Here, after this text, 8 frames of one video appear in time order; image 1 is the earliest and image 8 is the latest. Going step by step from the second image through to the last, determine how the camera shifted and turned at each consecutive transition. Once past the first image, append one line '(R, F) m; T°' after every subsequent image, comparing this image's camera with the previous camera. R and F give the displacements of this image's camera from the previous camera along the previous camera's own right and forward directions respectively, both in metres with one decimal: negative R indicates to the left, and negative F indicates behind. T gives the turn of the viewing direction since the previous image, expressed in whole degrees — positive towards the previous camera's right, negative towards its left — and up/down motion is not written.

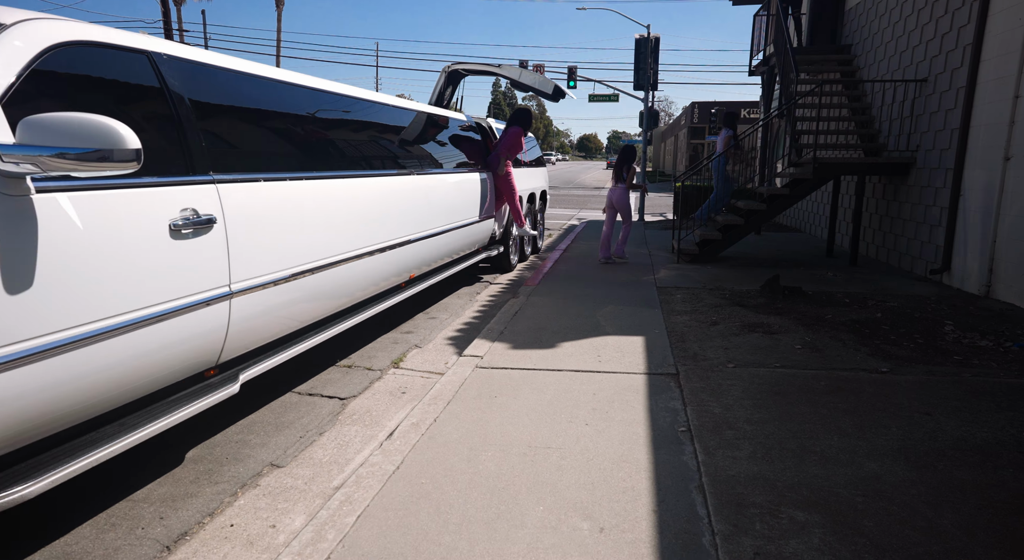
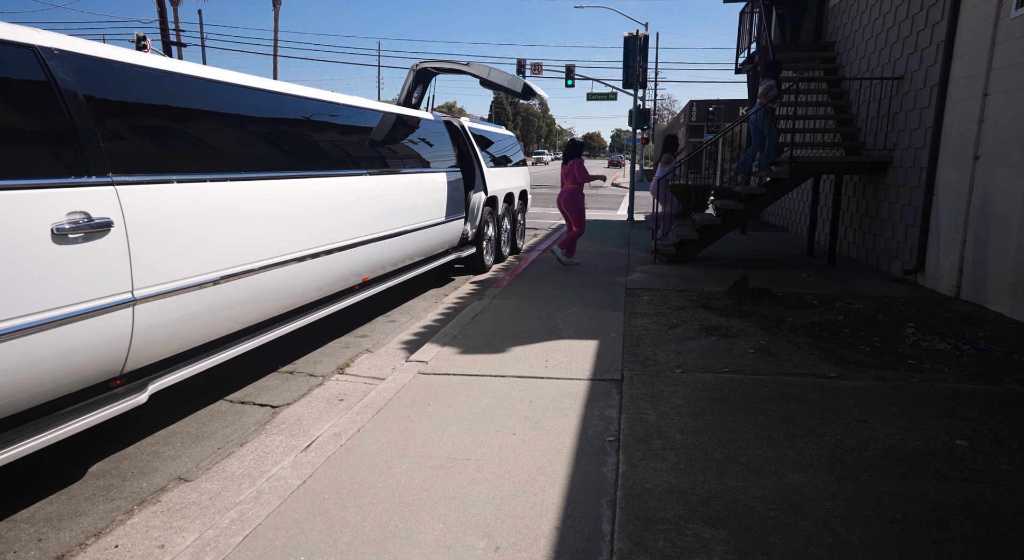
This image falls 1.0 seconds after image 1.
(+0.4, +0.1) m; 0°
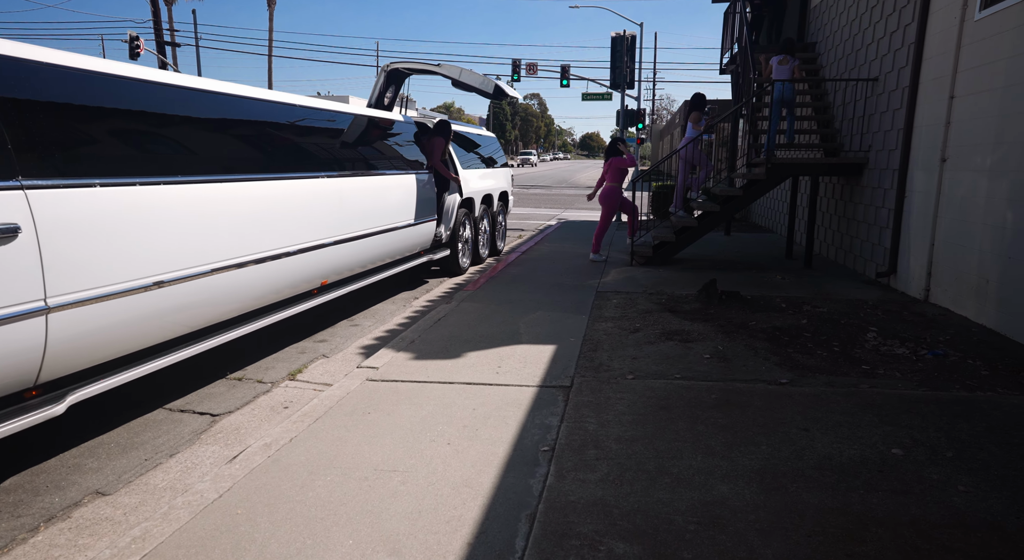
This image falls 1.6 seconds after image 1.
(+0.3, +0.1) m; 0°
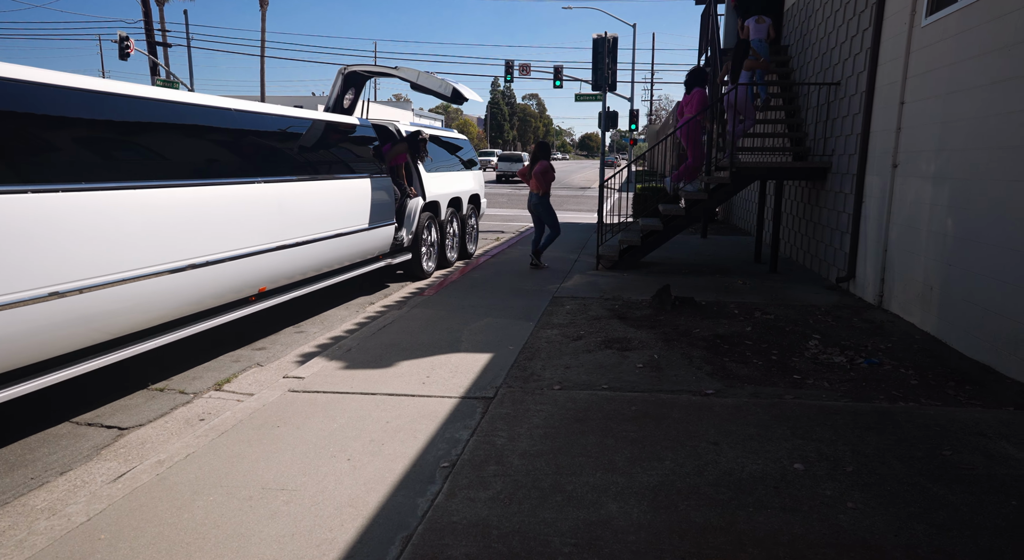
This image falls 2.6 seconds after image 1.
(+0.5, +0.1) m; 0°
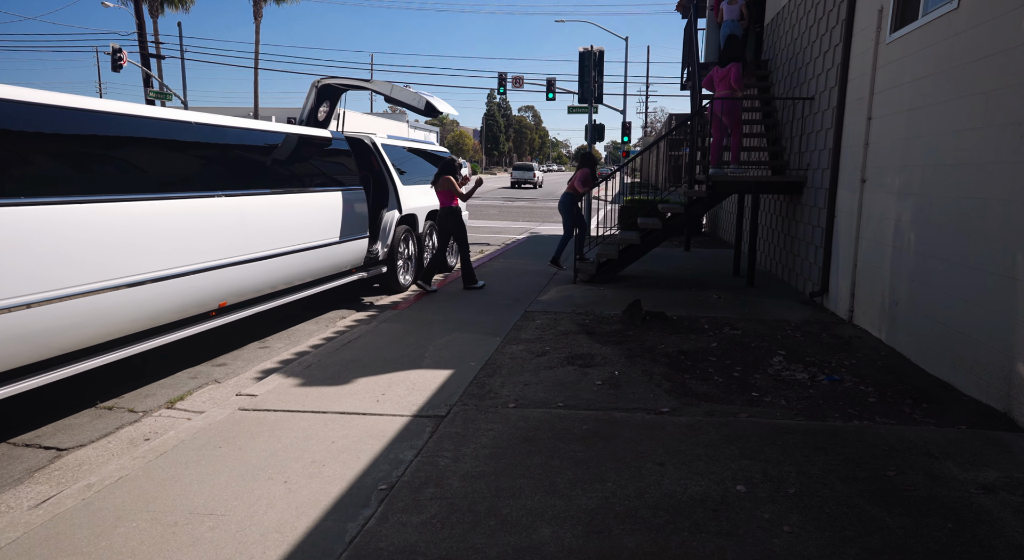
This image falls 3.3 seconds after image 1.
(+0.3, 0.0) m; 0°
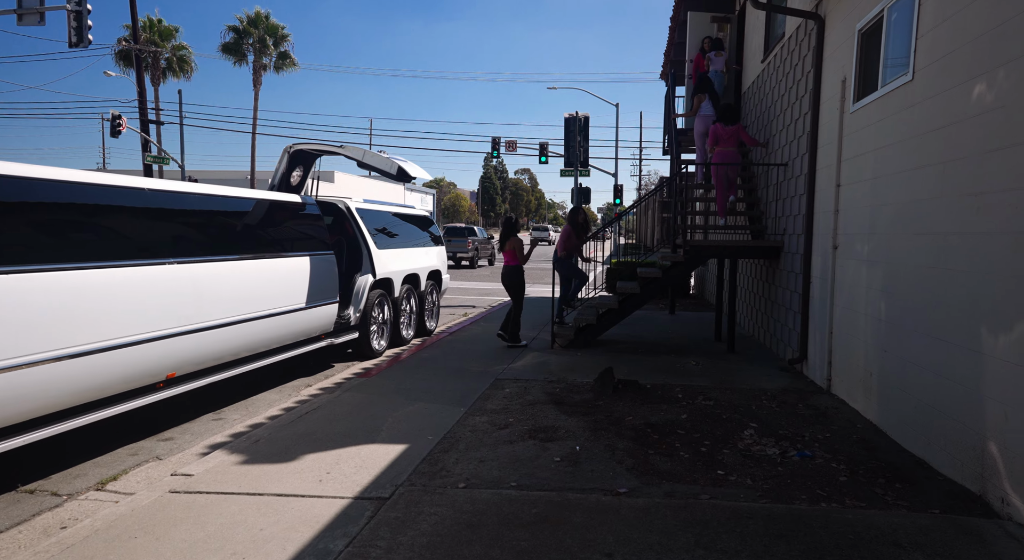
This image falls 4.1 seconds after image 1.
(+0.3, +0.2) m; 0°
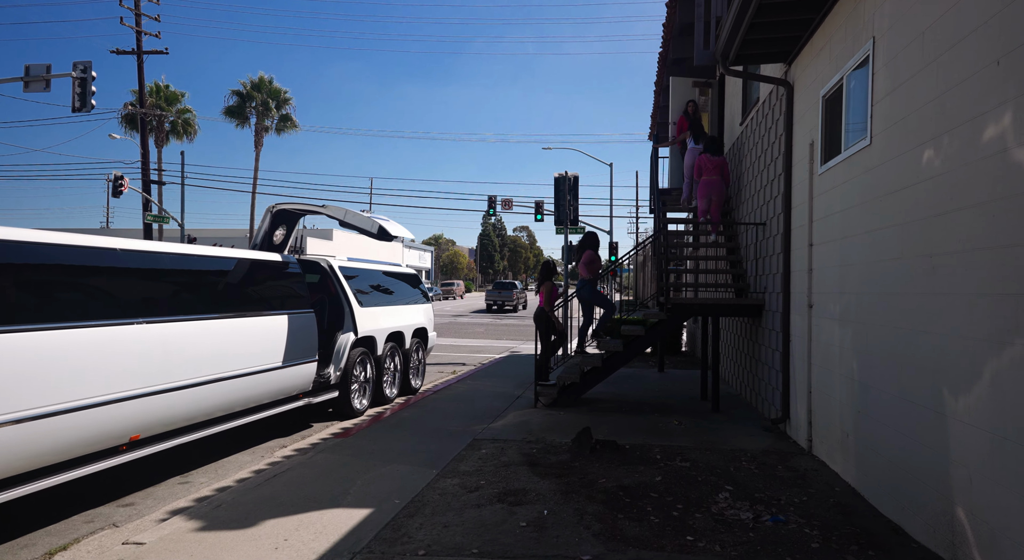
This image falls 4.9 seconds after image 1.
(+0.2, 0.0) m; 0°
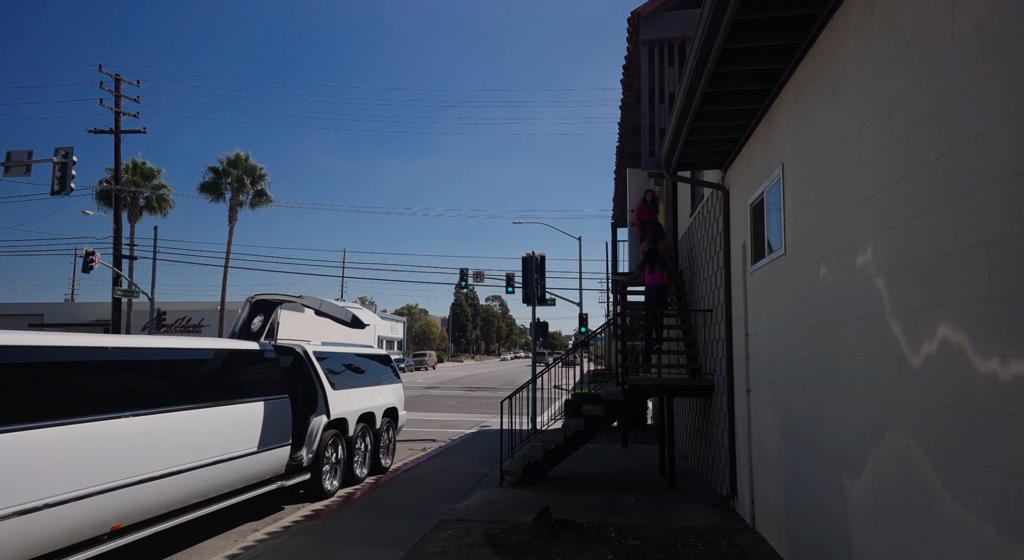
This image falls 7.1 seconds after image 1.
(+0.1, -0.6) m; +2°
